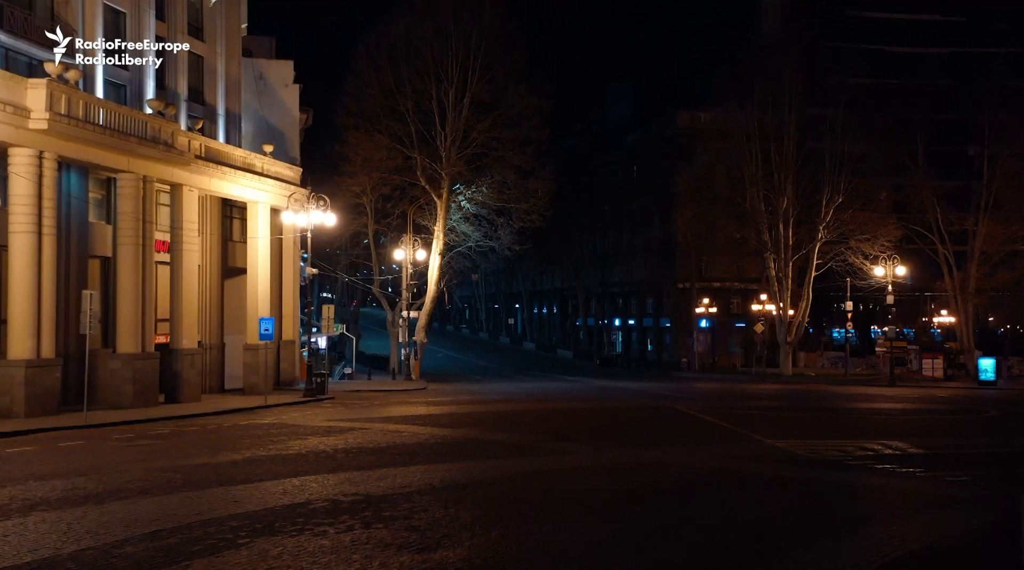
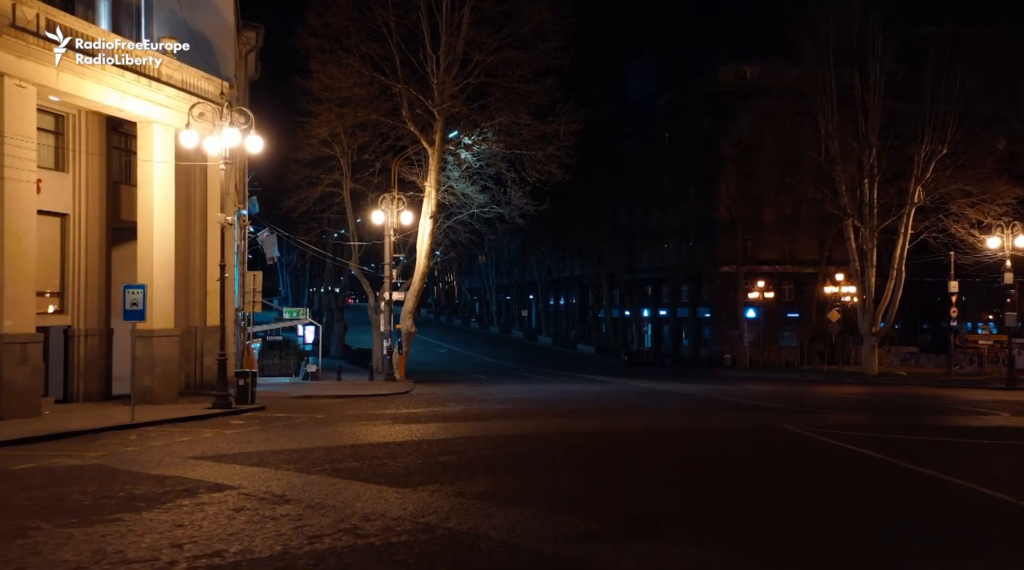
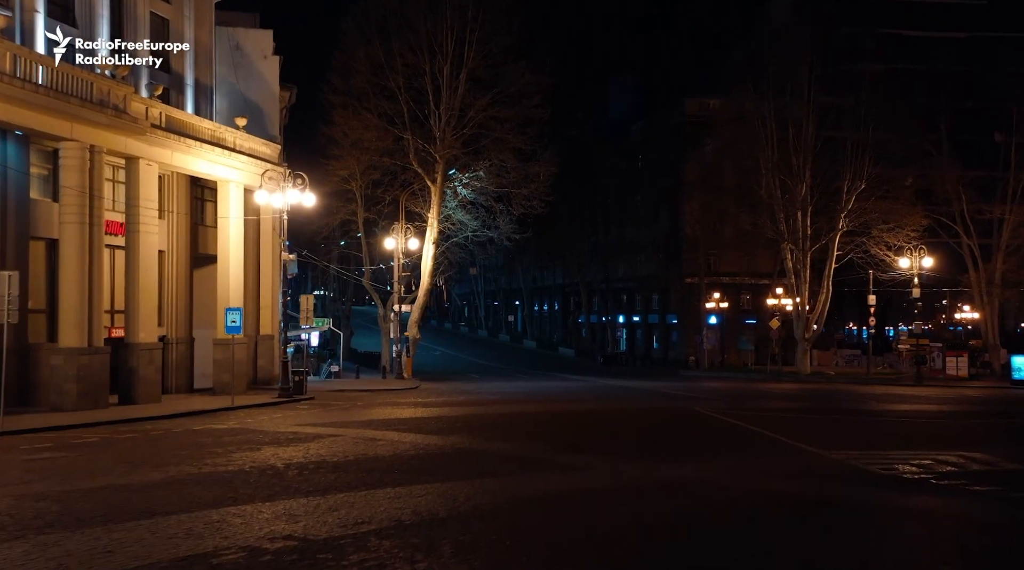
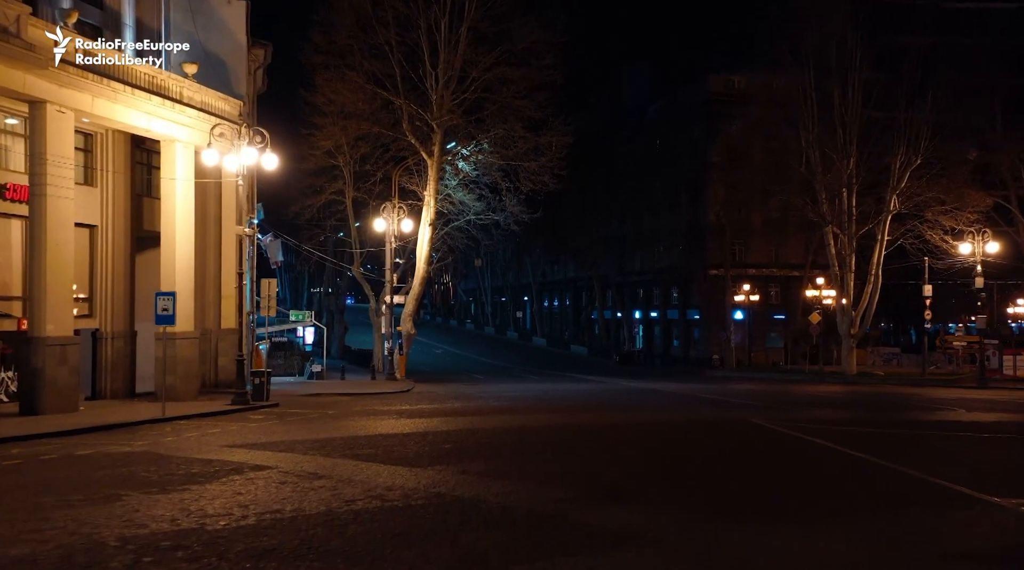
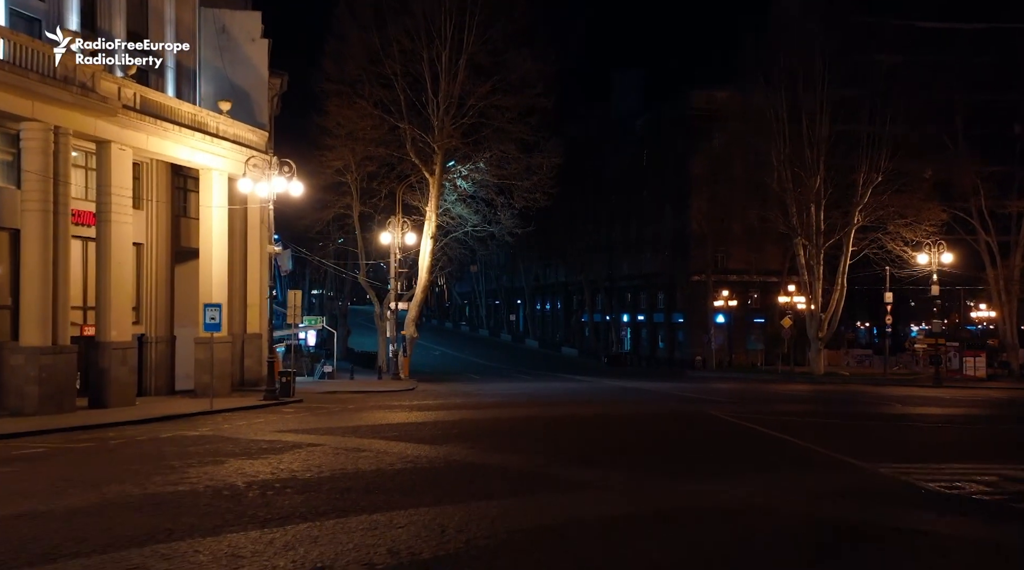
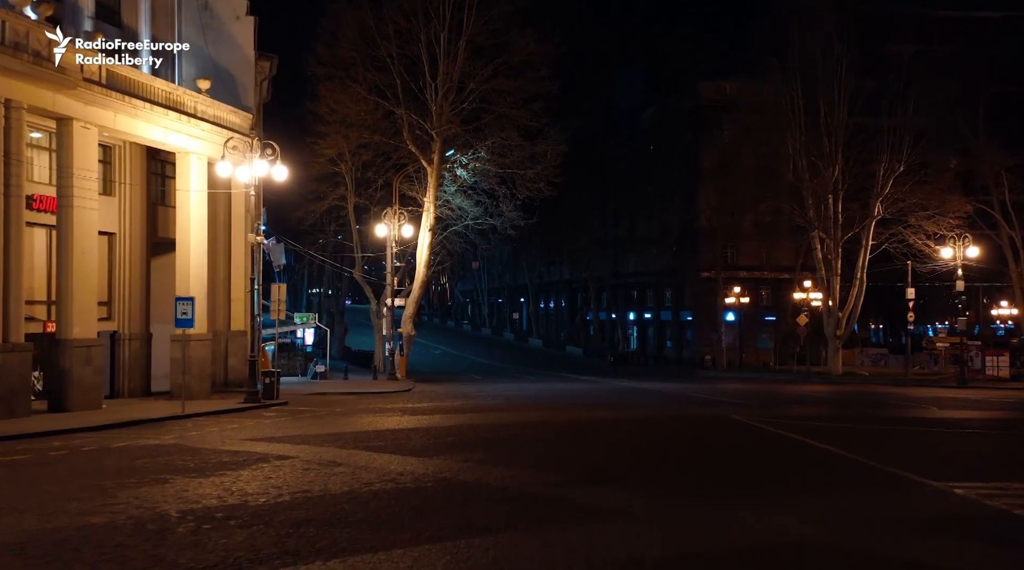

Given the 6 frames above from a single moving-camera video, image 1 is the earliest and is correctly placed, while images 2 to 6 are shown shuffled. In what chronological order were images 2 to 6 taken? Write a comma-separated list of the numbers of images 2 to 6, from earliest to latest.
3, 5, 6, 4, 2
